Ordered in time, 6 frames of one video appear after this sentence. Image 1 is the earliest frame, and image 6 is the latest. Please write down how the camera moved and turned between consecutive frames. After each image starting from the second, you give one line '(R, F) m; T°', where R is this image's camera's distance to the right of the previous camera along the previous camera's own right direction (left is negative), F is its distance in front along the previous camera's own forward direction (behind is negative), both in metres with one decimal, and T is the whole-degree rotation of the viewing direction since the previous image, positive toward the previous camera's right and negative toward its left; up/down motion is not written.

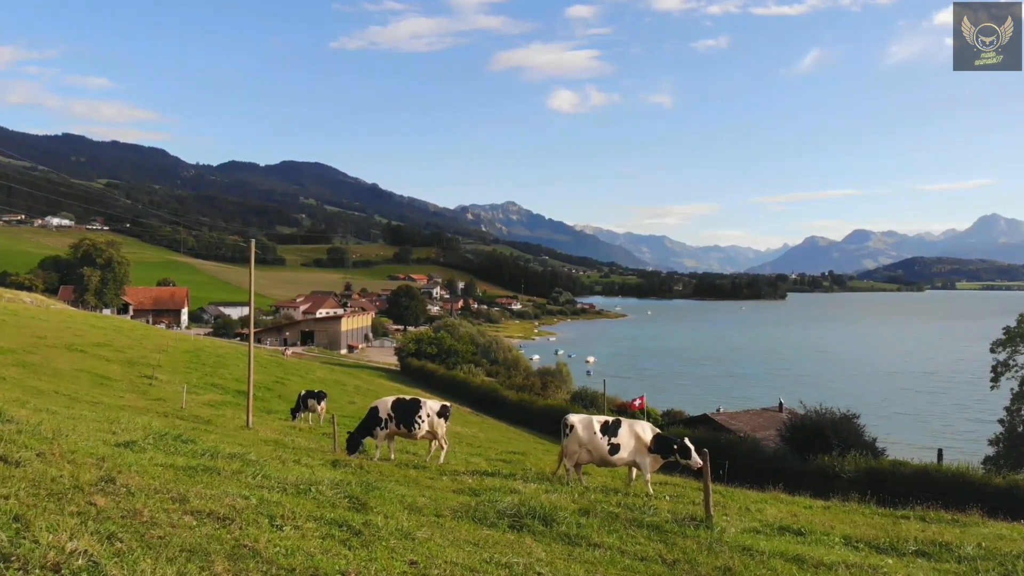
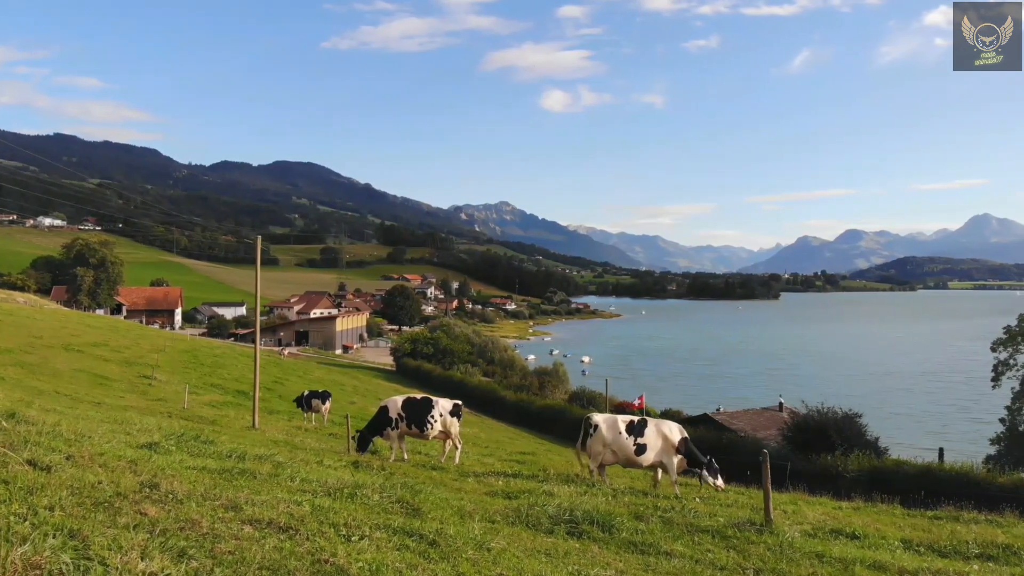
(-0.4, +0.3) m; 0°
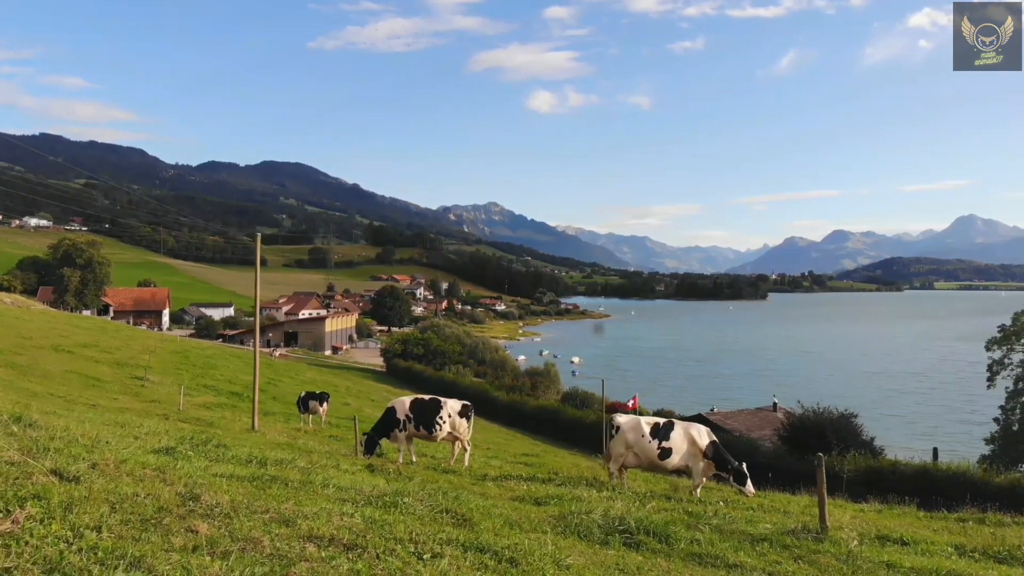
(-0.4, +0.3) m; +1°
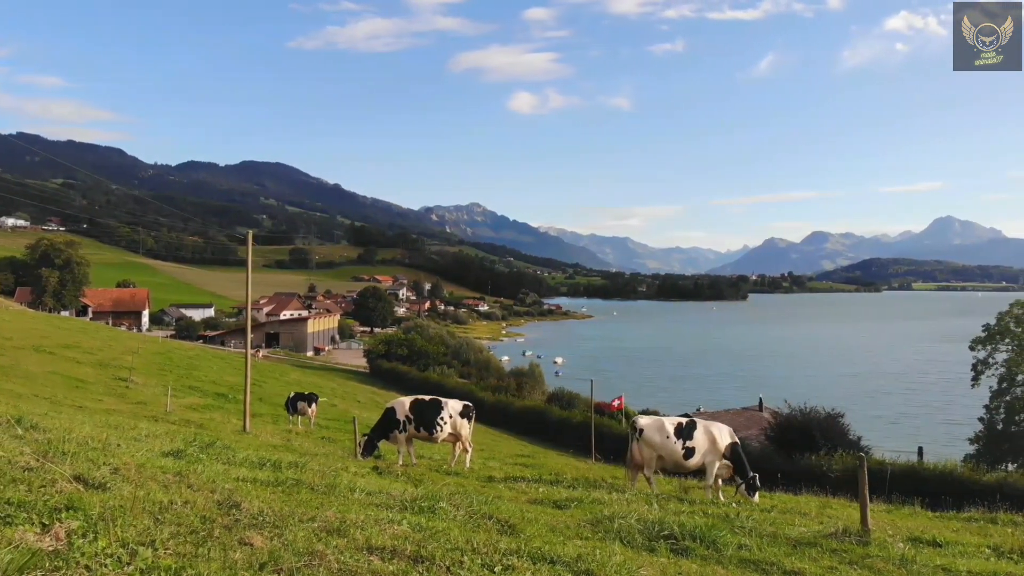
(-0.4, +0.2) m; +1°
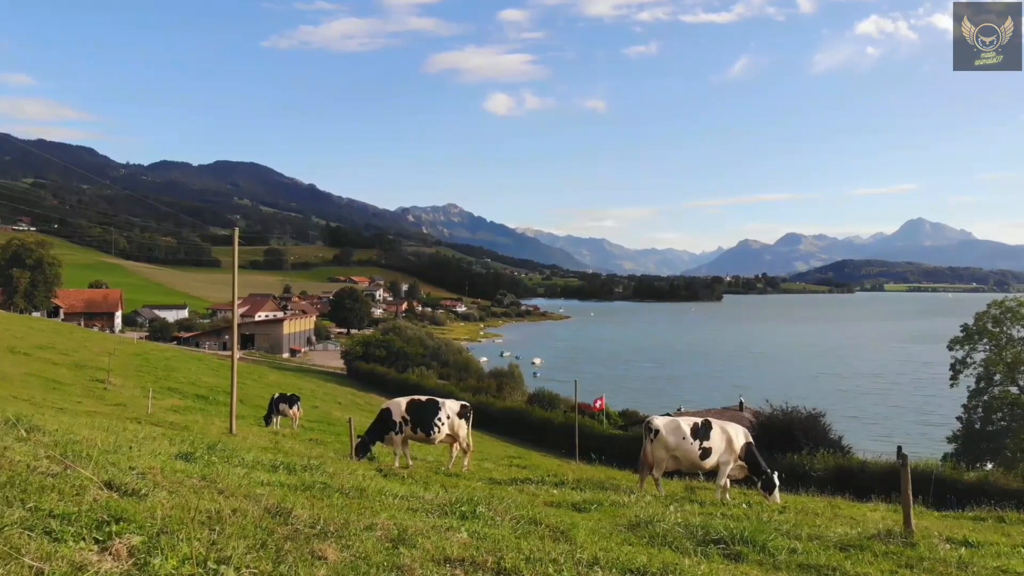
(-0.4, +0.2) m; +2°
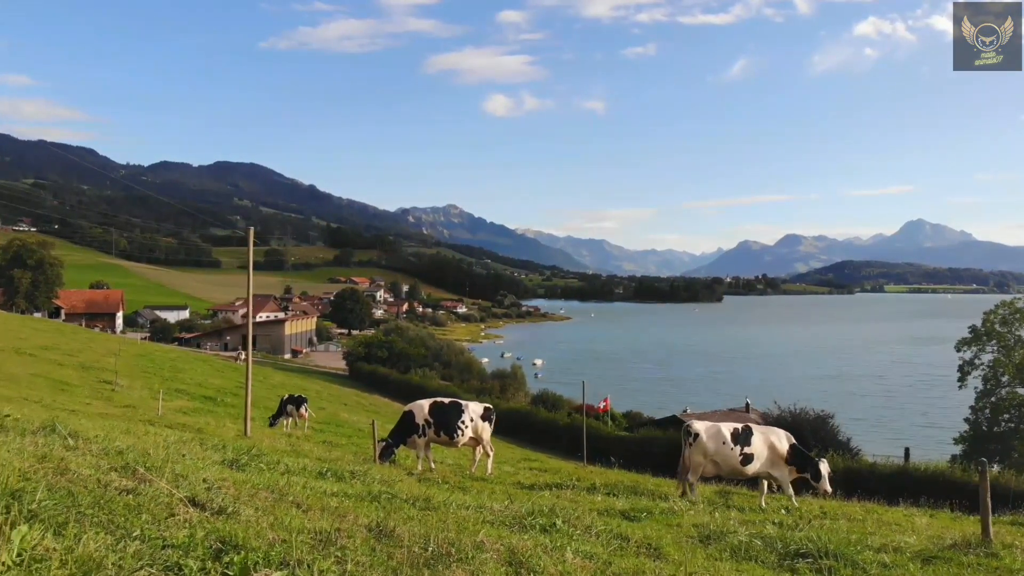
(-0.4, +0.2) m; 0°
